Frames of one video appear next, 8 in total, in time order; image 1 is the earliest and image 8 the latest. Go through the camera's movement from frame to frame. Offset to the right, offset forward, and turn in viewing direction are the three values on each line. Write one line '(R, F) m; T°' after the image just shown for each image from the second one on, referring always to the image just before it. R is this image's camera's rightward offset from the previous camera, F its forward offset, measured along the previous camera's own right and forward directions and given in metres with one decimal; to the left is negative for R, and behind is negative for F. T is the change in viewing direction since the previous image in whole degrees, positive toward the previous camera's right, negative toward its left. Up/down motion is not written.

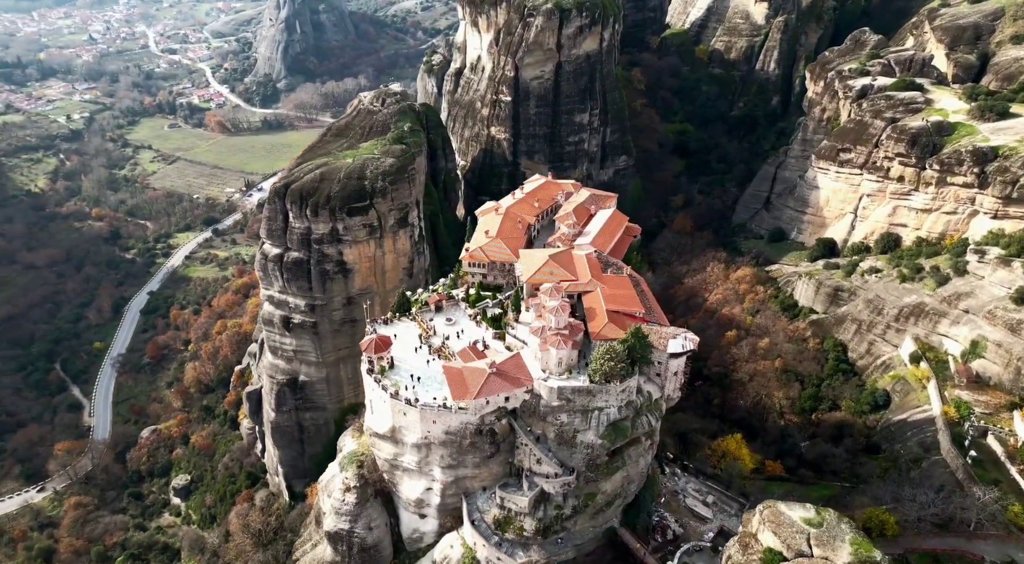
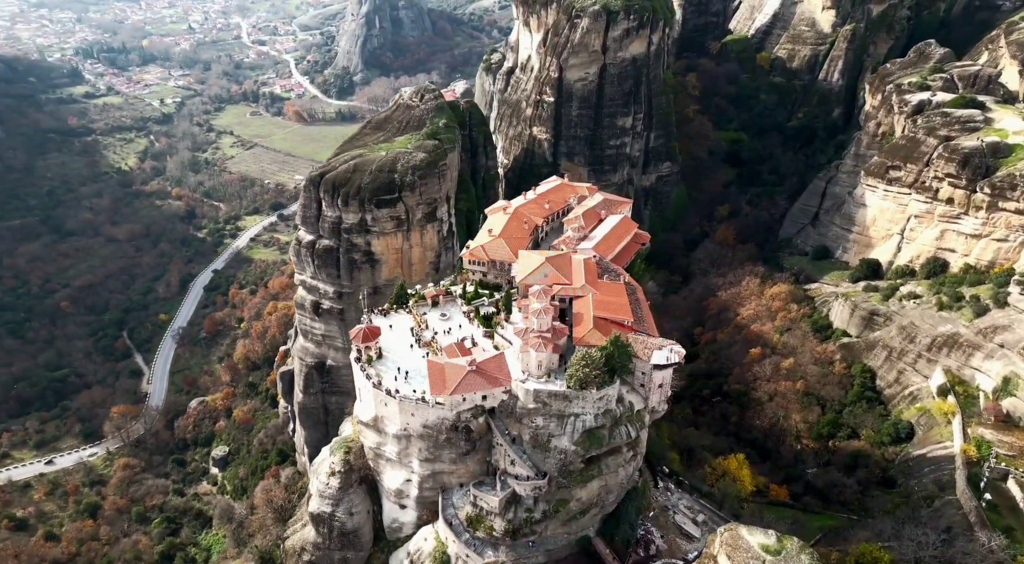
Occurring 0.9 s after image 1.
(+2.4, +0.1) m; -6°
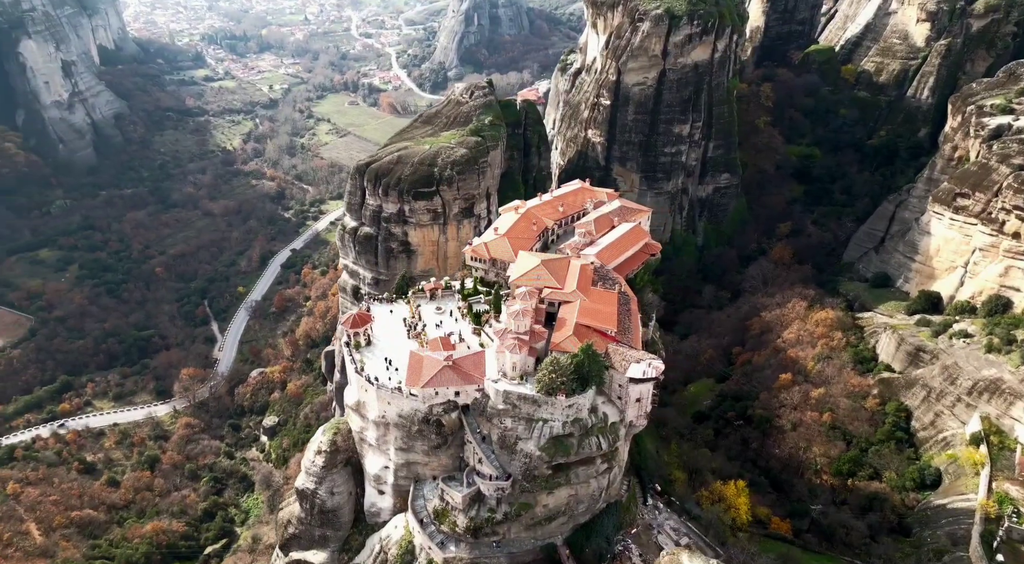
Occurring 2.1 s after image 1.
(+3.1, +0.2) m; -7°
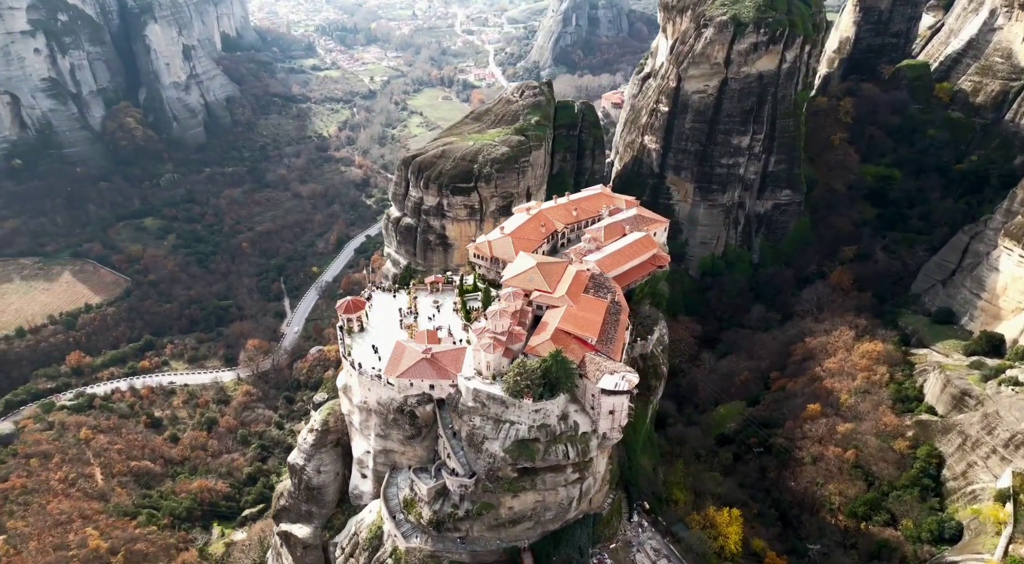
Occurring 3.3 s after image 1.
(+3.1, +0.2) m; -7°
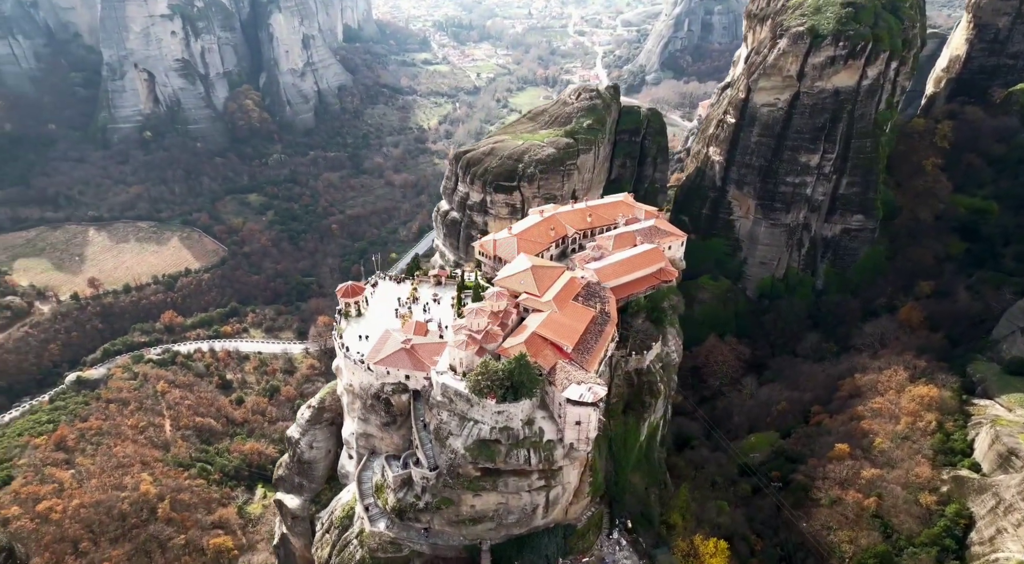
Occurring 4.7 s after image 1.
(+3.4, +0.3) m; -8°
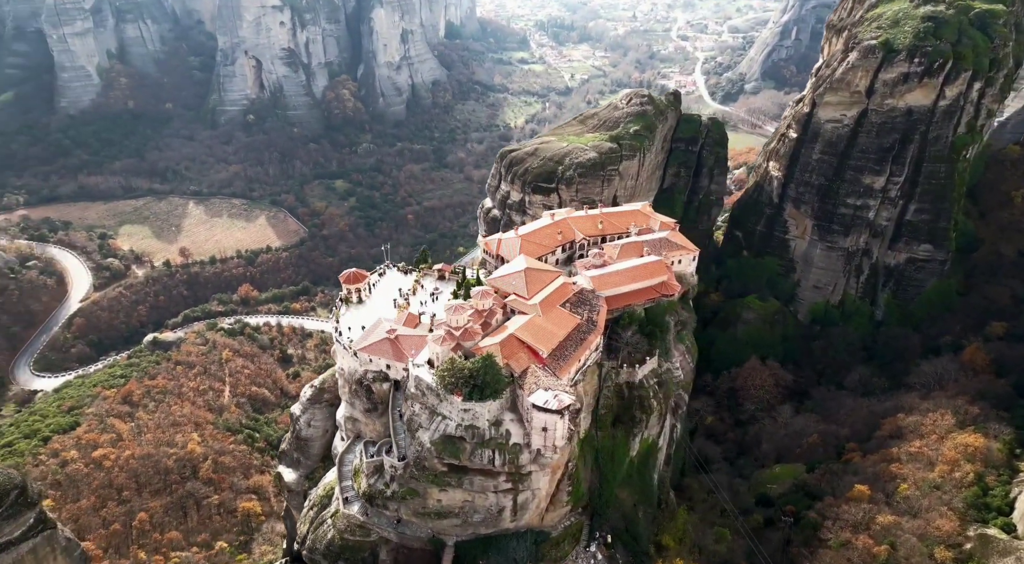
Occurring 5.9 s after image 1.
(+3.1, +0.2) m; -7°
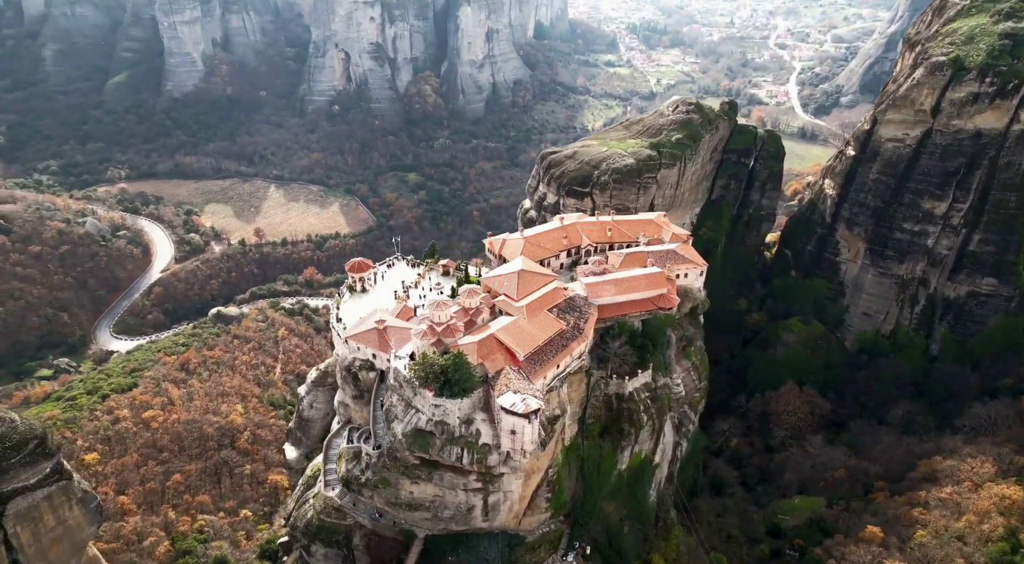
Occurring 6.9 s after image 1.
(+2.8, +0.2) m; -7°
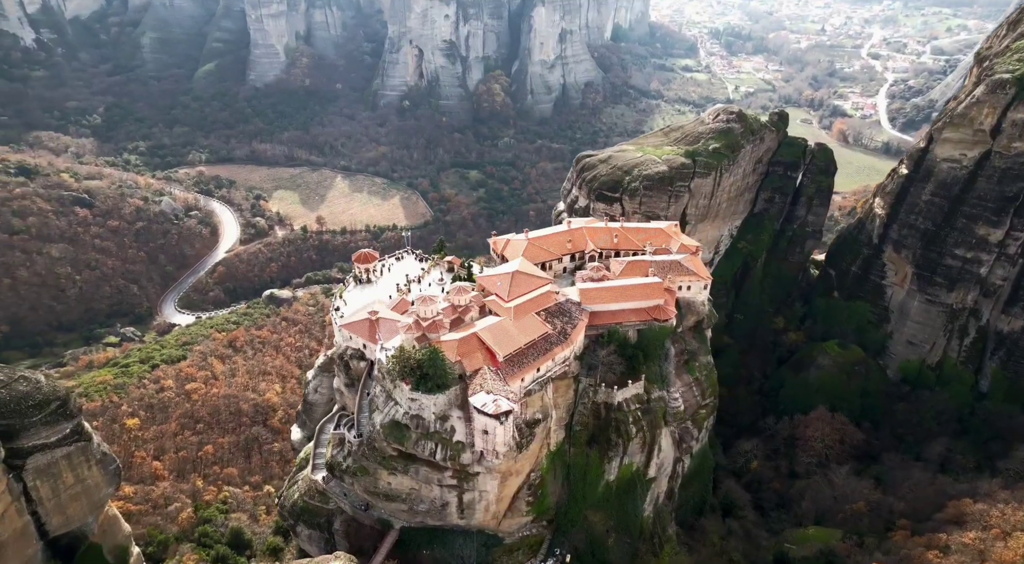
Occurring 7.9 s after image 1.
(+2.4, +0.2) m; -6°
